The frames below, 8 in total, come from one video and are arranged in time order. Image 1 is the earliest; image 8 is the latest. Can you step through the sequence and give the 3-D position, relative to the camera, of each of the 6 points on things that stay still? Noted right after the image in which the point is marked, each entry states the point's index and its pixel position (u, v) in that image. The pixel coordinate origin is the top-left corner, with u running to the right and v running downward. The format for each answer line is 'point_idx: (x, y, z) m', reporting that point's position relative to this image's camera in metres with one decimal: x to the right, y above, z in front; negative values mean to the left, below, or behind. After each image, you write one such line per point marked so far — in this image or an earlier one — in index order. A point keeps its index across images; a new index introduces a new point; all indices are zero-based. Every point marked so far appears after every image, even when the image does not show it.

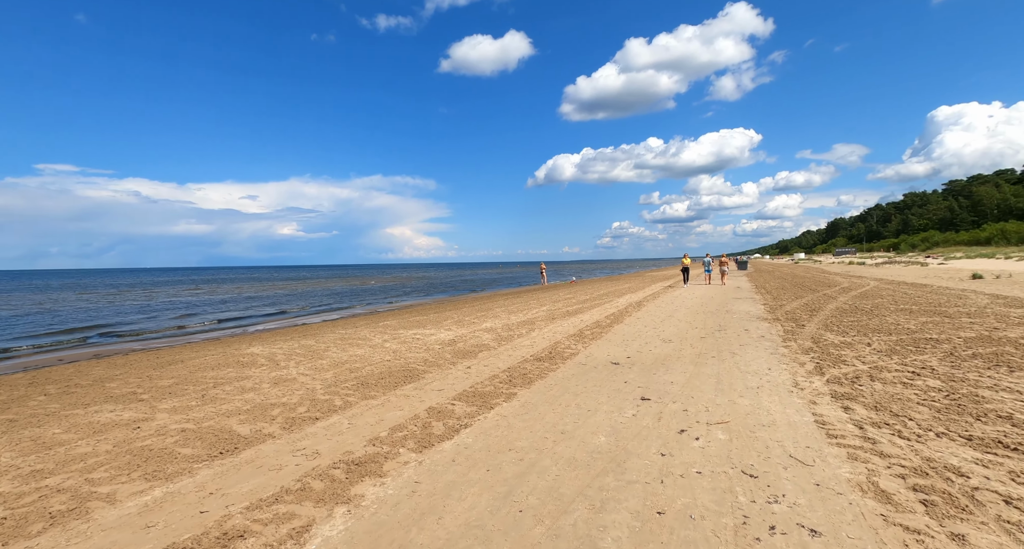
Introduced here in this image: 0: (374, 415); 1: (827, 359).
0: (-2.0, -2.1, +6.4) m
1: (+5.8, -1.6, +8.0) m
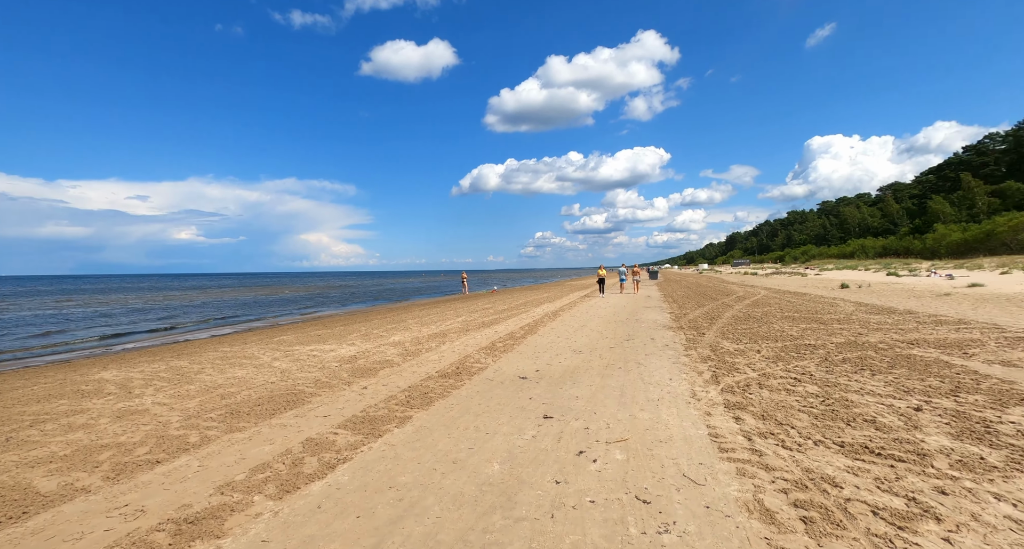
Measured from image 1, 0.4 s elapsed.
0: (-3.5, -2.2, +5.4) m
1: (+4.0, -1.8, +8.3) m
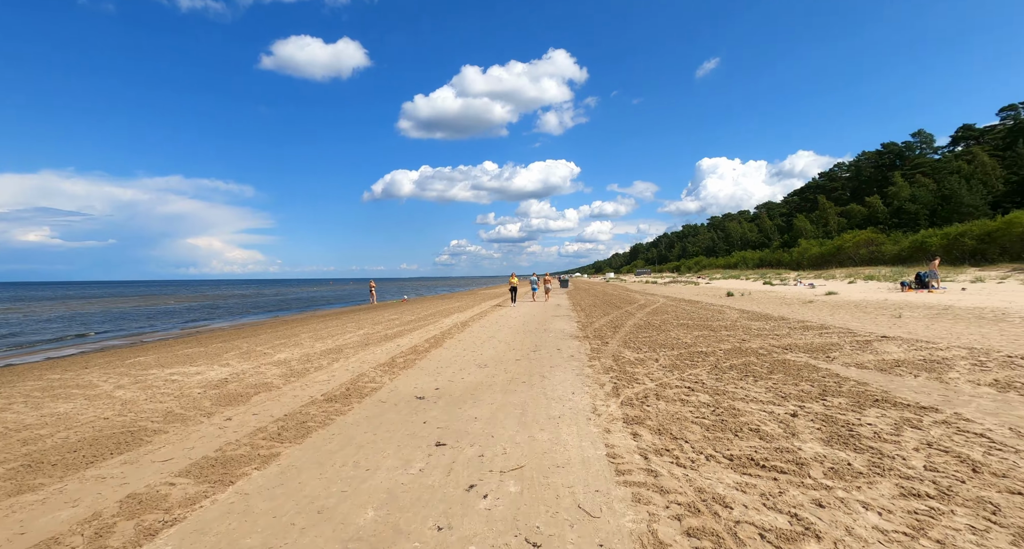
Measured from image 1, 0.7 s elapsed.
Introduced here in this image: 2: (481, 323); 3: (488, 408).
0: (-4.7, -2.3, +4.0) m
1: (+2.1, -2.0, +8.3) m
2: (-1.4, -2.1, +18.6) m
3: (-0.4, -2.2, +7.0) m
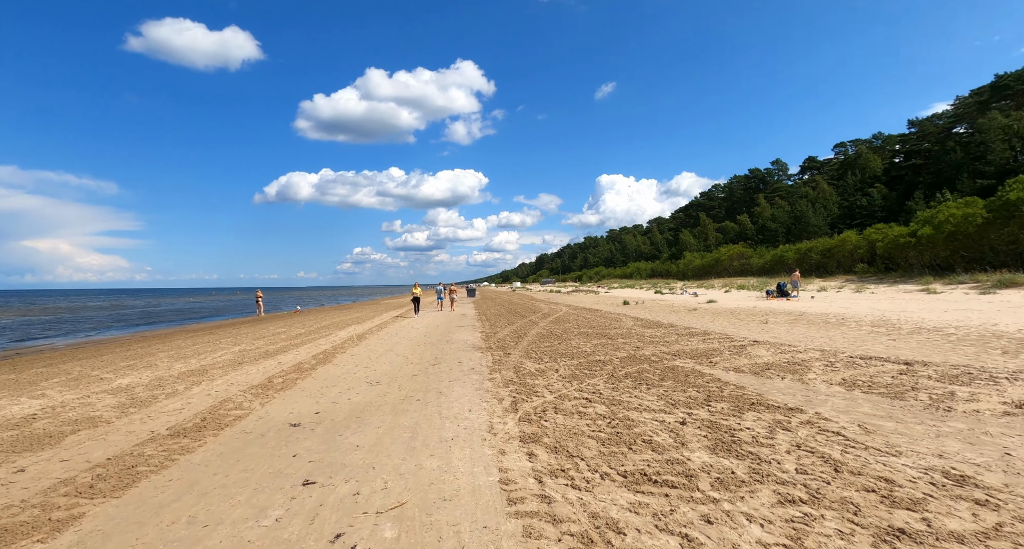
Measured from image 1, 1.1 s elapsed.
0: (-5.6, -2.4, +2.4) m
1: (+0.2, -2.1, +8.0) m
2: (-5.3, -2.5, +17.4) m
3: (-2.0, -2.3, +6.3) m
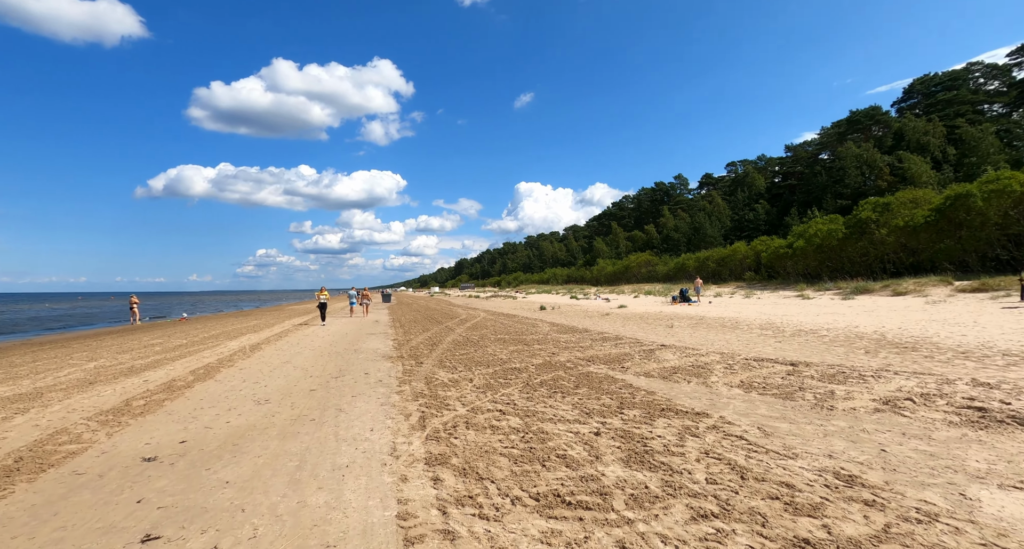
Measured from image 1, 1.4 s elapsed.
0: (-6.0, -2.3, +0.9) m
1: (-1.3, -2.2, +7.4) m
2: (-8.5, -2.6, +15.7) m
3: (-3.2, -2.3, +5.3) m
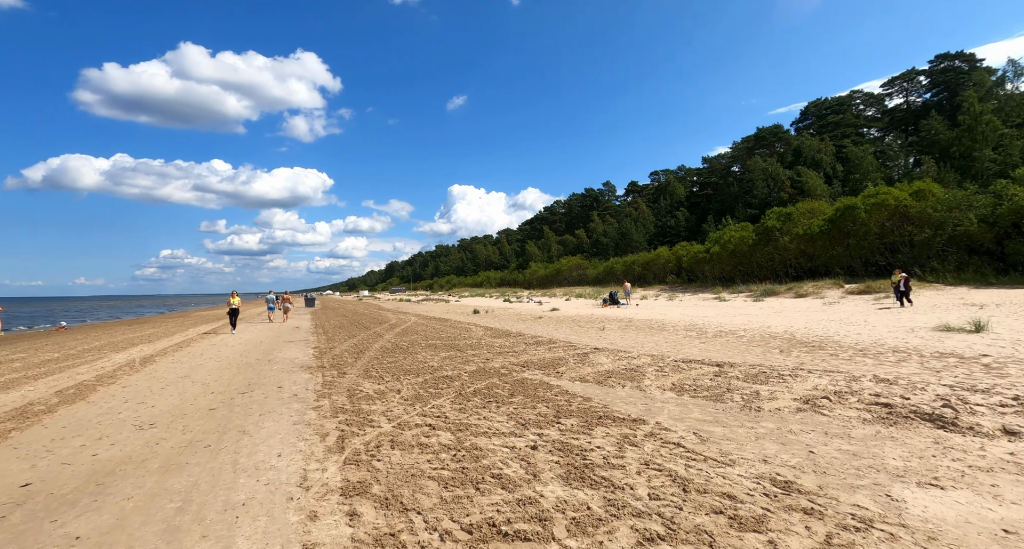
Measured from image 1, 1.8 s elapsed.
0: (-6.1, -2.3, -0.5) m
1: (-2.4, -2.3, +6.7) m
2: (-10.7, -2.6, +13.8) m
3: (-3.9, -2.3, +4.3) m
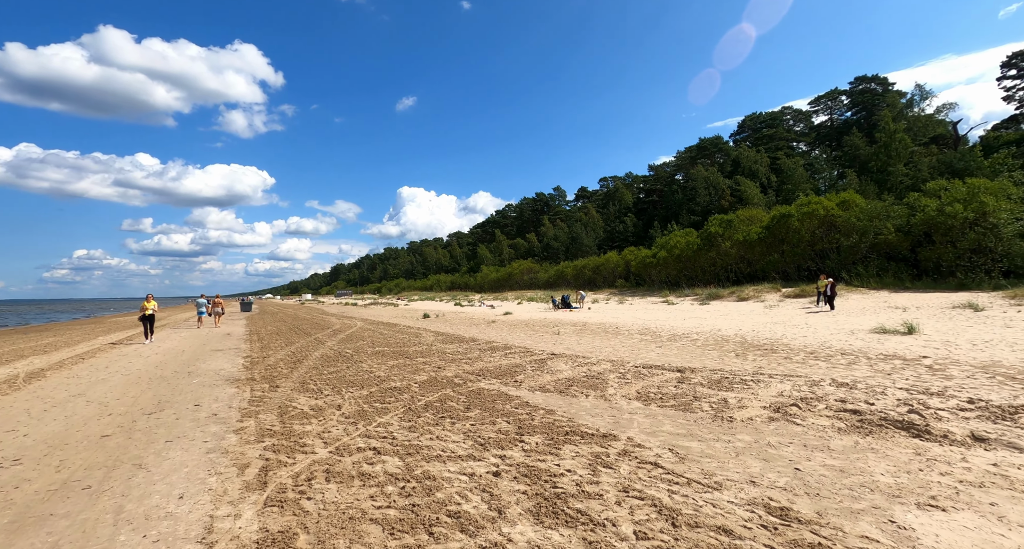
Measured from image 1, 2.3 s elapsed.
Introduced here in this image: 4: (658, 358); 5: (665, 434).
0: (-5.8, -2.2, -1.8) m
1: (-3.0, -2.3, +5.7) m
2: (-12.0, -2.6, +11.8) m
3: (-4.2, -2.3, +3.2) m
4: (+3.9, -2.2, +11.4) m
5: (+2.0, -2.0, +5.5) m
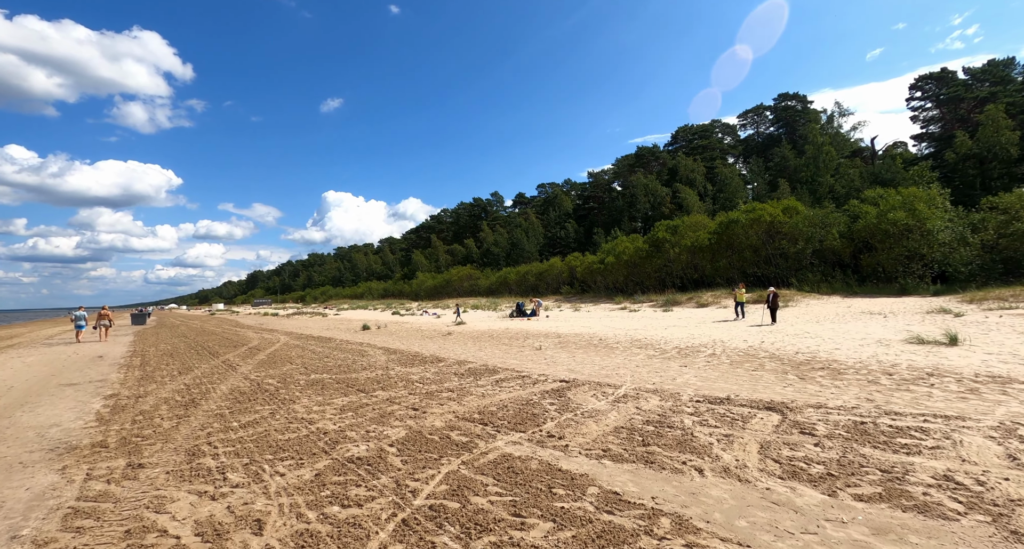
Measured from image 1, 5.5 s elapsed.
0: (-3.6, -2.0, -5.9) m
1: (-1.9, -2.2, +2.0) m
2: (-11.8, -2.6, +6.6) m
3: (-2.8, -2.2, -0.7) m
4: (+4.0, -2.2, +8.7) m
5: (+3.0, -2.0, +2.6) m
